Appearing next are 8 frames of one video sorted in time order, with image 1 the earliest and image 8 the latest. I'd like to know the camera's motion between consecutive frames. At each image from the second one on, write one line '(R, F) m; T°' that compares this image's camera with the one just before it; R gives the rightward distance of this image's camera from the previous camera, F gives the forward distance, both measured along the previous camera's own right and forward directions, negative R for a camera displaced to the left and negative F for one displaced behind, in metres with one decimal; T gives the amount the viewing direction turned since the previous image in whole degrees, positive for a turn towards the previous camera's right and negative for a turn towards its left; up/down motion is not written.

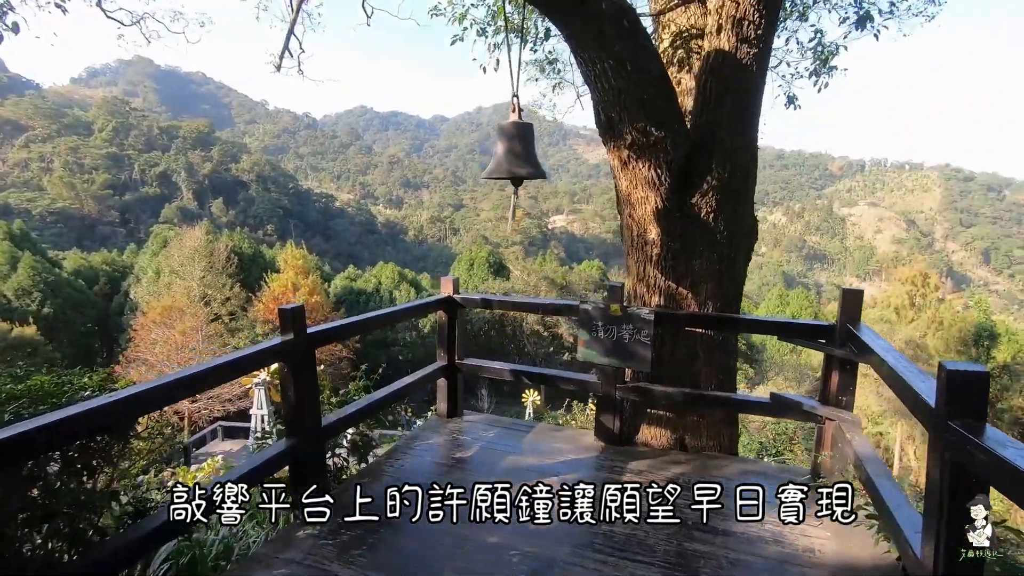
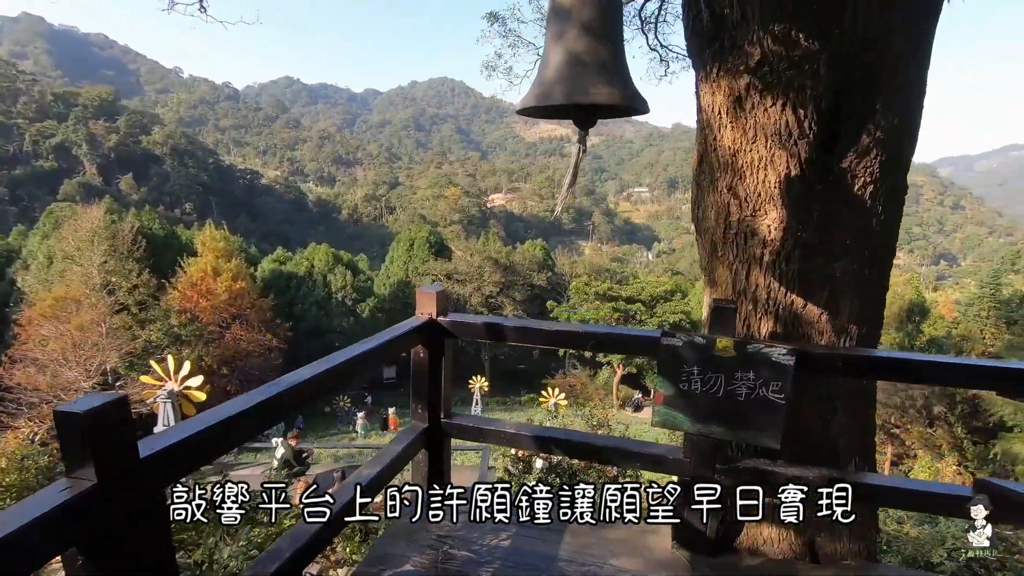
(-0.2, +0.9) m; +6°
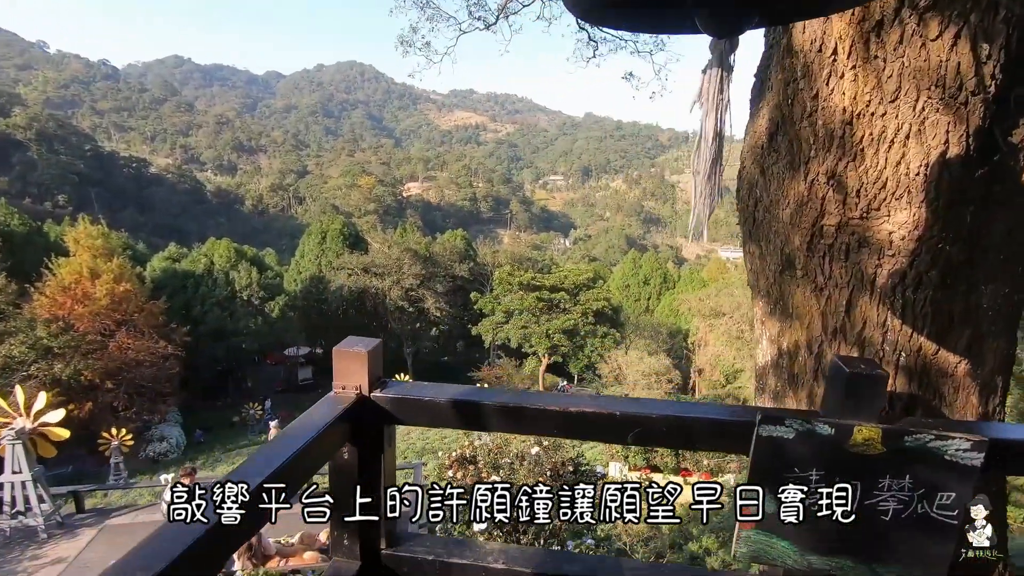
(-0.1, +0.6) m; +8°
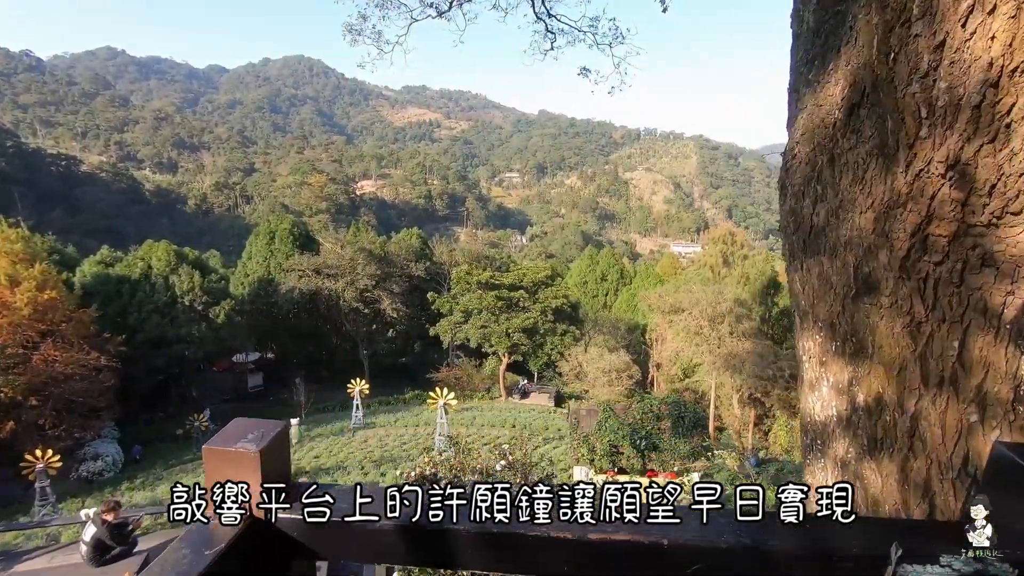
(0.0, +0.3) m; +4°
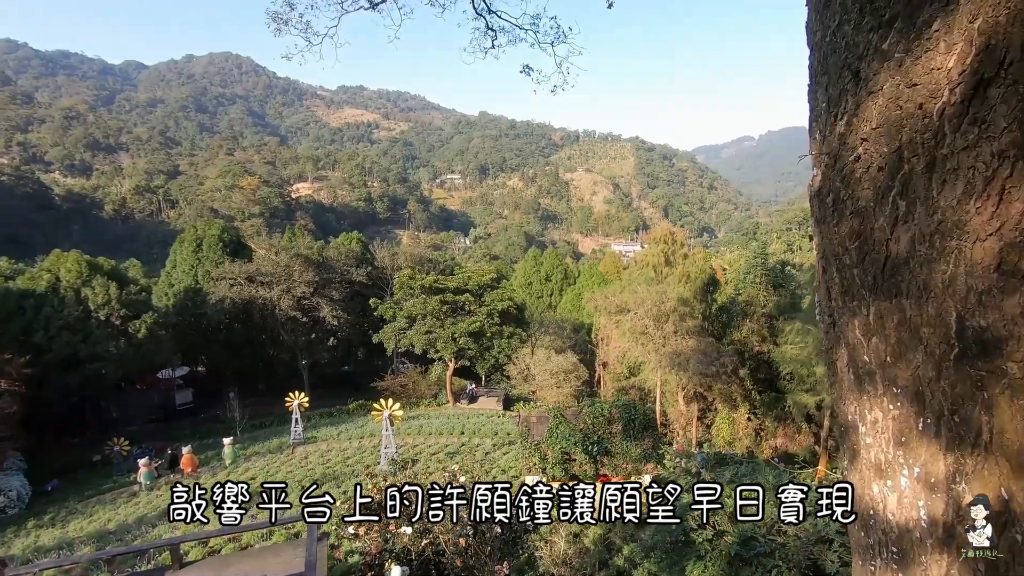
(0.0, +0.3) m; +6°
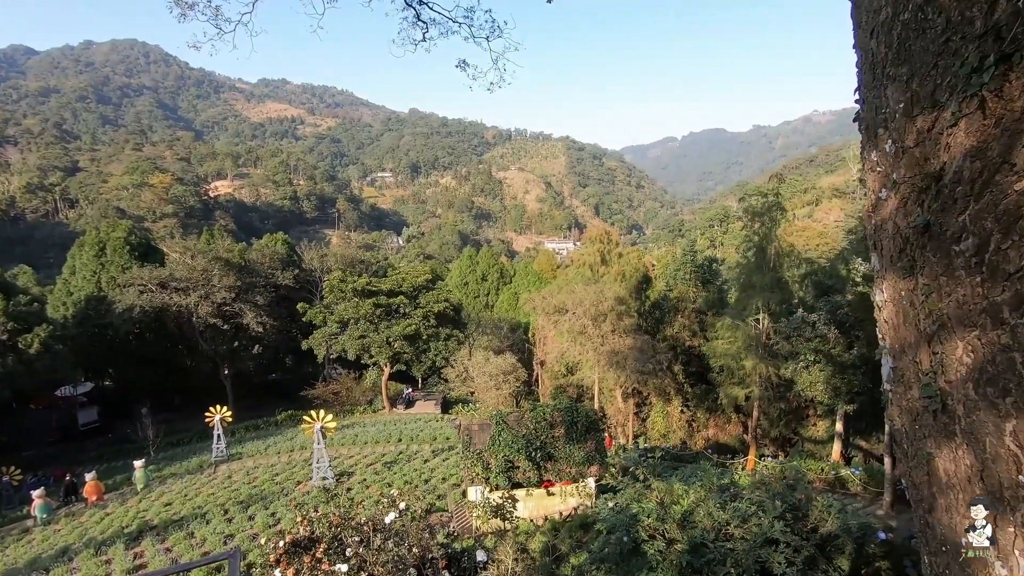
(0.0, +0.3) m; +7°
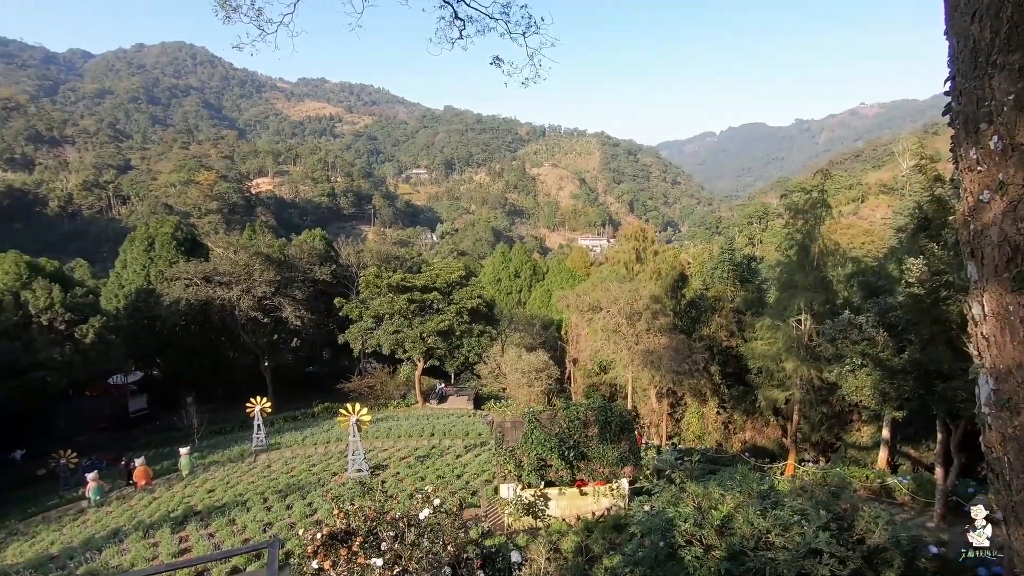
(0.0, 0.0) m; -3°
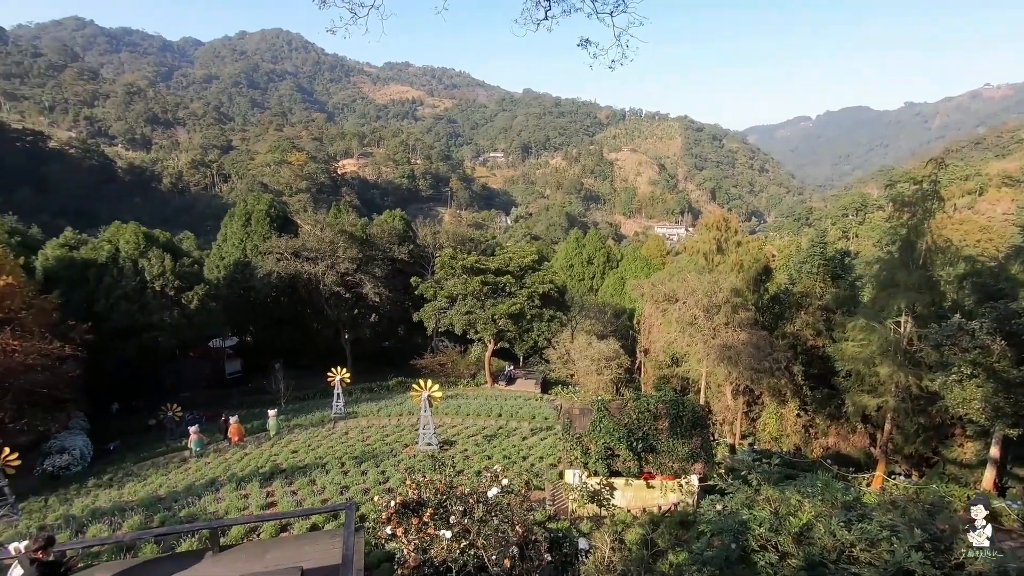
(0.0, 0.0) m; -8°
